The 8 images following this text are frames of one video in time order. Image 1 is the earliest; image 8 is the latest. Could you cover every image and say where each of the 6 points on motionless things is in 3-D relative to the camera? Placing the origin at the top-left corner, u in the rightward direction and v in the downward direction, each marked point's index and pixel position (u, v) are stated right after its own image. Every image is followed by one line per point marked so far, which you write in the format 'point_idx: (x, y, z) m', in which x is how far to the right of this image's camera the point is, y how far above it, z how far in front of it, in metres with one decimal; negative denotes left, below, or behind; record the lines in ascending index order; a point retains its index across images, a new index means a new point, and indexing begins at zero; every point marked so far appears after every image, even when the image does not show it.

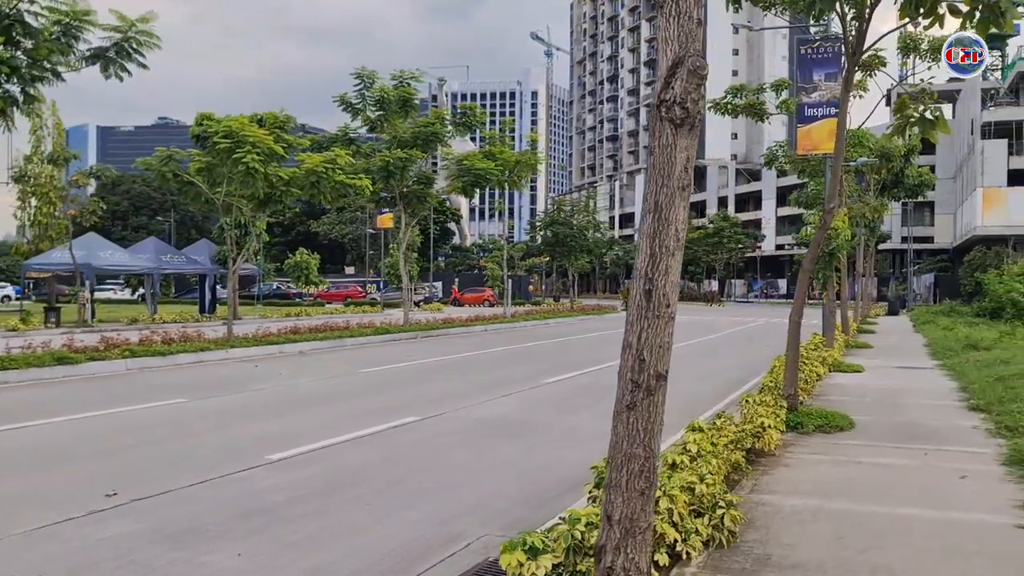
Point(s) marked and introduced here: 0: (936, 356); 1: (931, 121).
0: (+9.5, -1.5, +18.5) m
1: (+4.9, +1.9, +9.7) m
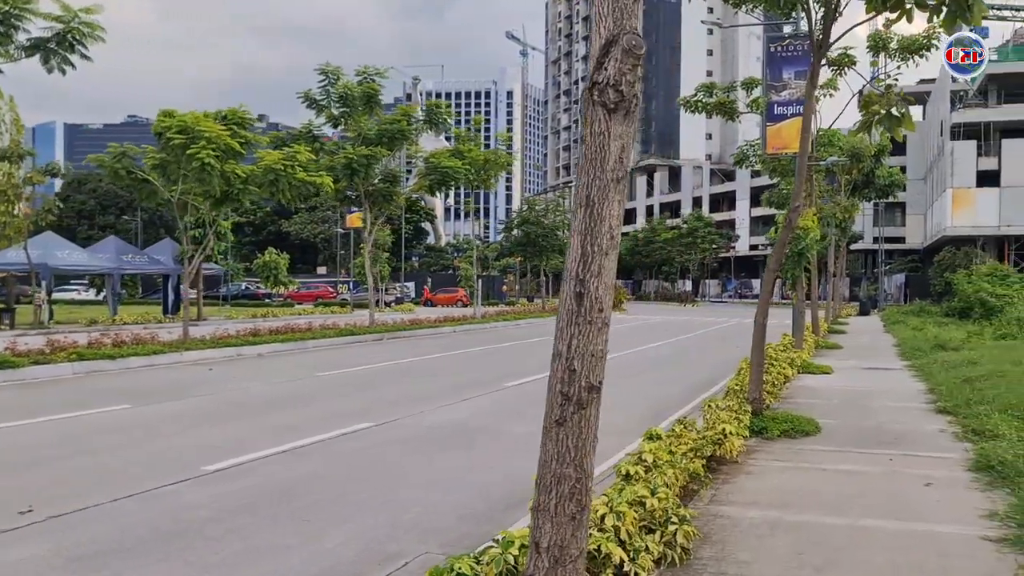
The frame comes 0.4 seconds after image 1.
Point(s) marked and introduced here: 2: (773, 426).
0: (+8.7, -1.5, +18.4) m
1: (+4.4, +1.9, +9.4) m
2: (+3.0, -1.6, +9.6) m
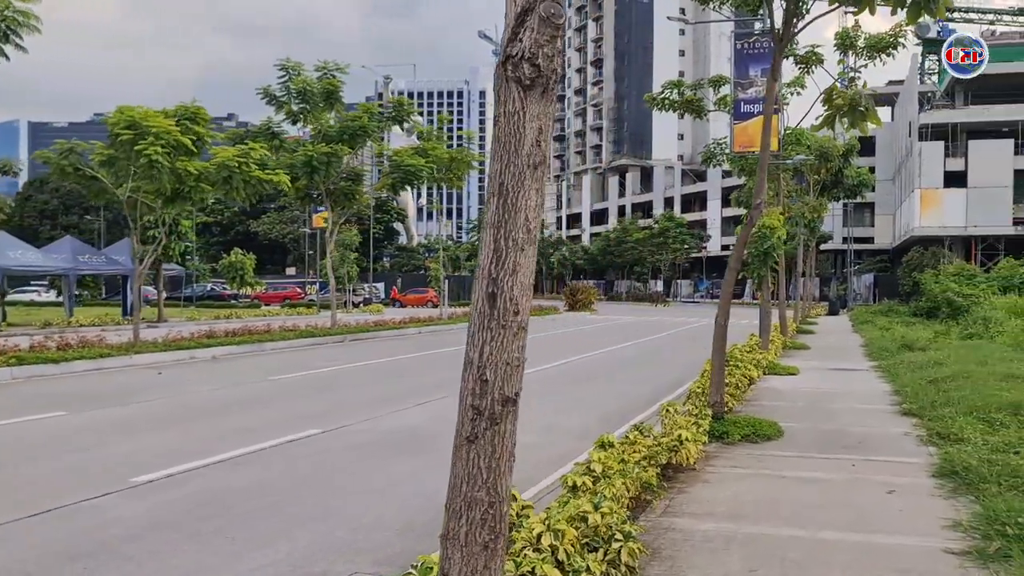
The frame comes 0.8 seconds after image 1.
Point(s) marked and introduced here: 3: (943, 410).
0: (+7.9, -1.5, +18.2) m
1: (+3.8, +1.9, +9.1) m
2: (+2.5, -1.6, +9.3) m
3: (+5.2, -1.5, +9.9) m
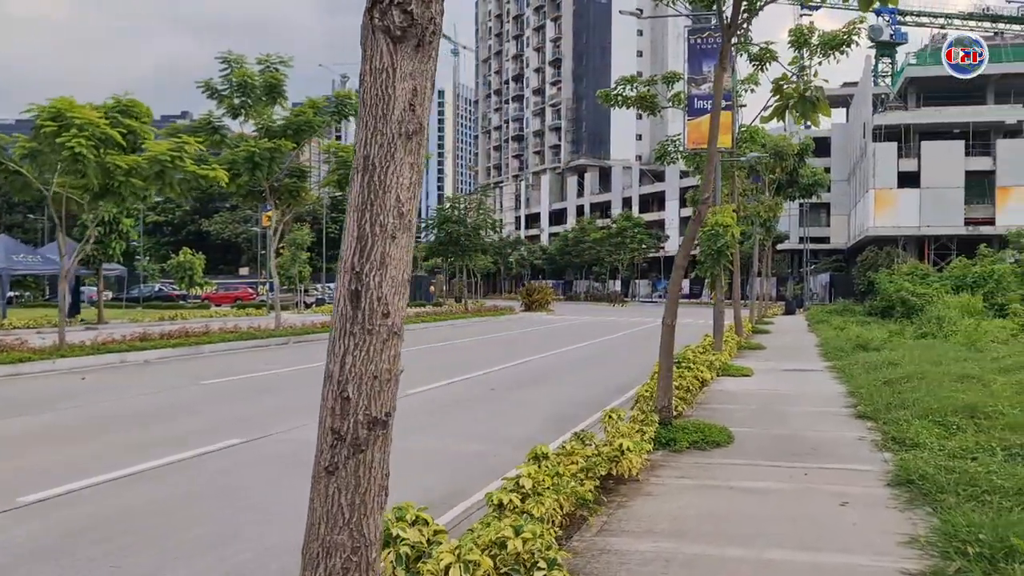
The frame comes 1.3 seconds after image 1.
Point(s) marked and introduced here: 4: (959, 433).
0: (+6.8, -1.5, +17.9) m
1: (+3.1, +1.9, +8.7) m
2: (+1.8, -1.6, +8.8) m
3: (+4.4, -1.4, +9.6) m
4: (+4.5, -1.4, +8.3) m
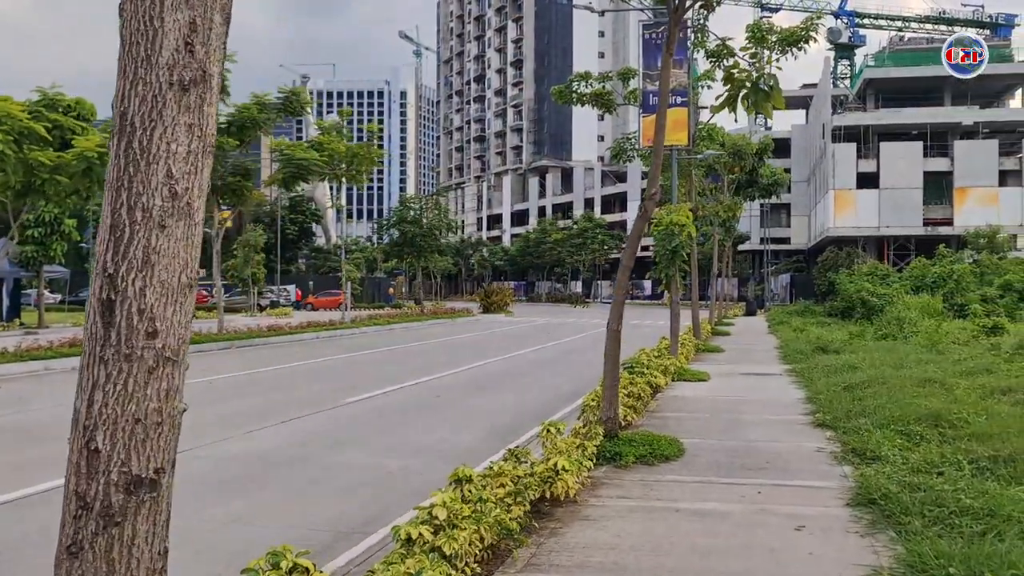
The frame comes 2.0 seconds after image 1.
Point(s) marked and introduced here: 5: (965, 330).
0: (+5.8, -1.5, +17.5) m
1: (+2.5, +1.9, +8.1) m
2: (+1.1, -1.6, +8.1) m
3: (+3.8, -1.4, +9.0) m
4: (+3.8, -1.5, +7.7) m
5: (+10.9, -1.0, +19.8) m
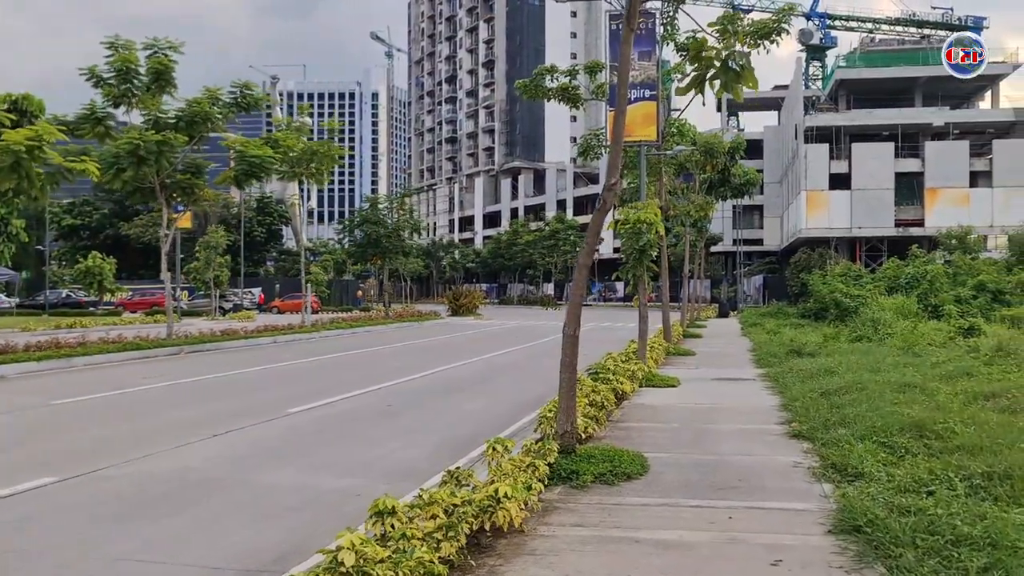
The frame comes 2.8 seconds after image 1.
0: (+5.0, -1.5, +16.8) m
1: (+2.0, +1.9, +7.4) m
2: (+0.6, -1.6, +7.3) m
3: (+3.2, -1.4, +8.3) m
4: (+3.4, -1.4, +7.0) m
5: (+10.0, -1.0, +19.3) m
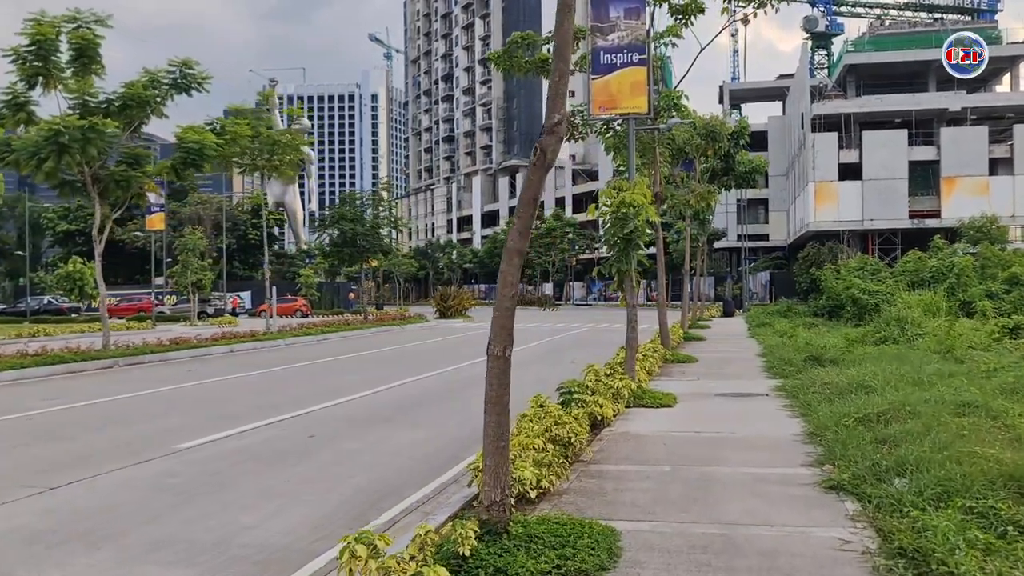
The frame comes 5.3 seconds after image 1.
0: (+4.5, -1.5, +14.3) m
1: (+1.4, +2.0, +4.9) m
2: (+0.1, -1.5, +4.8) m
3: (+2.7, -1.4, +5.8) m
4: (+2.8, -1.4, +4.5) m
5: (+9.5, -0.9, +16.8) m
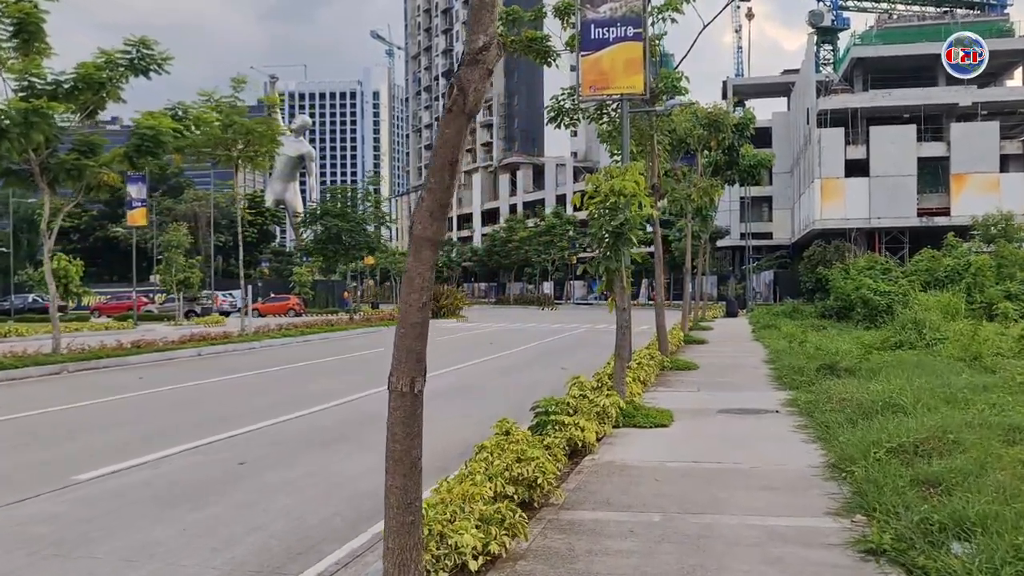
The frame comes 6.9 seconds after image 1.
0: (+4.1, -1.5, +12.8) m
1: (+1.0, +2.0, +3.4) m
2: (-0.3, -1.6, +3.4) m
3: (+2.3, -1.4, +4.3) m
4: (+2.4, -1.4, +3.1) m
5: (+9.2, -0.9, +15.3) m
